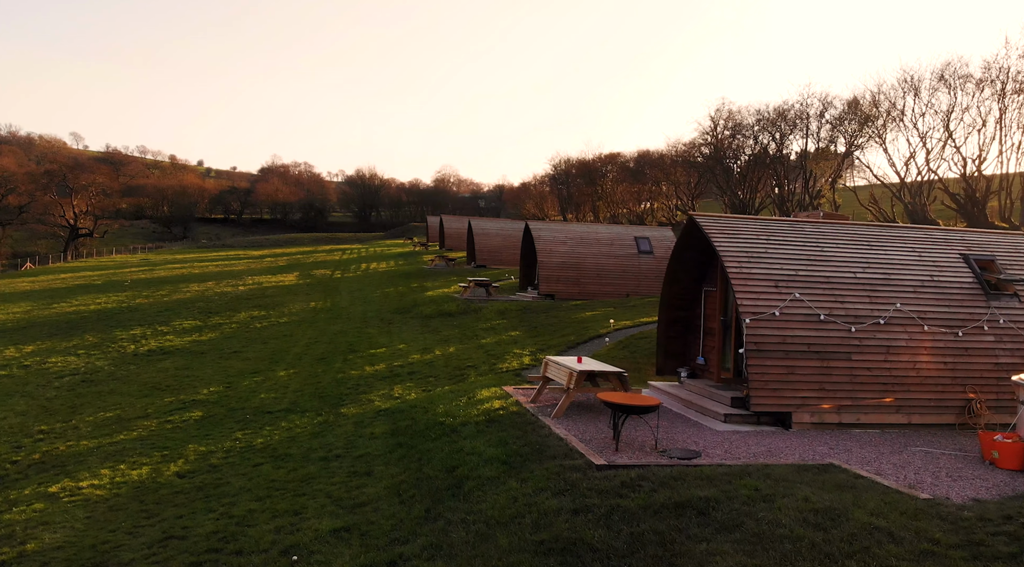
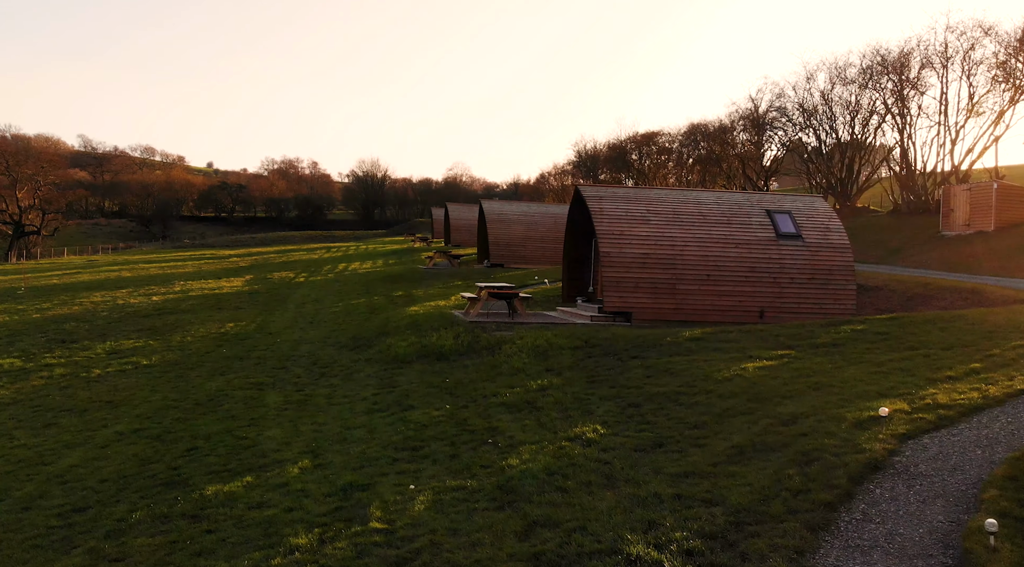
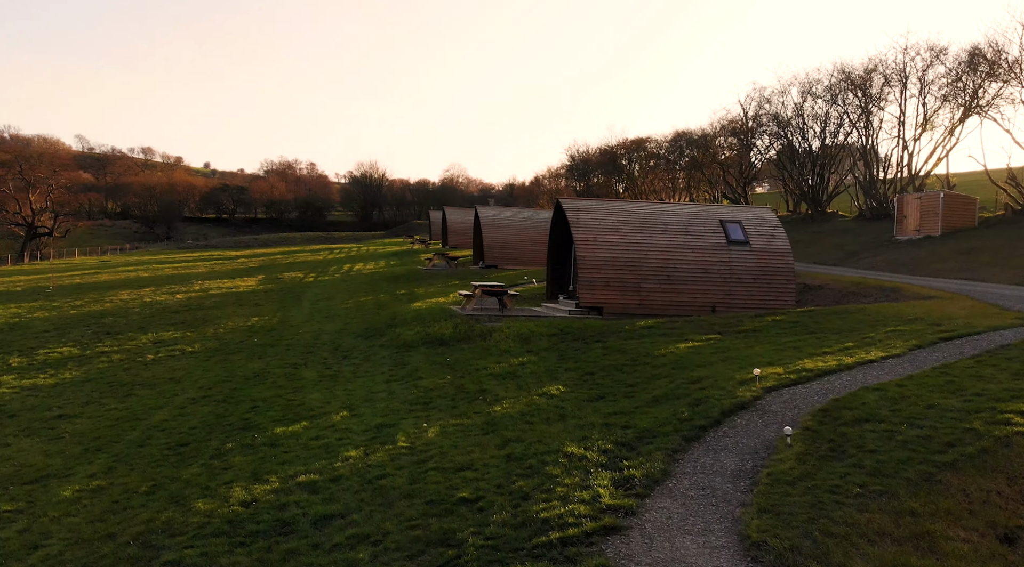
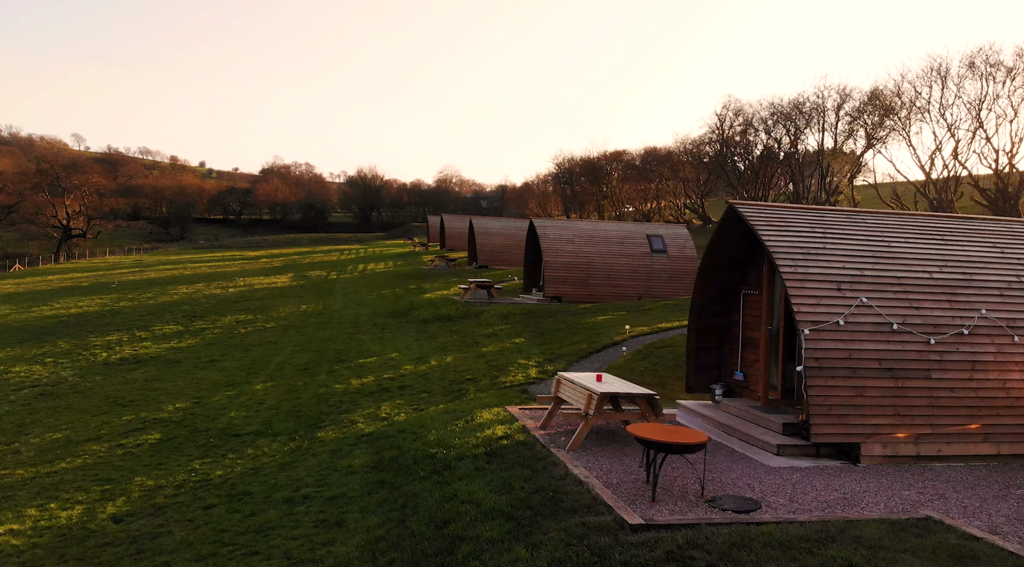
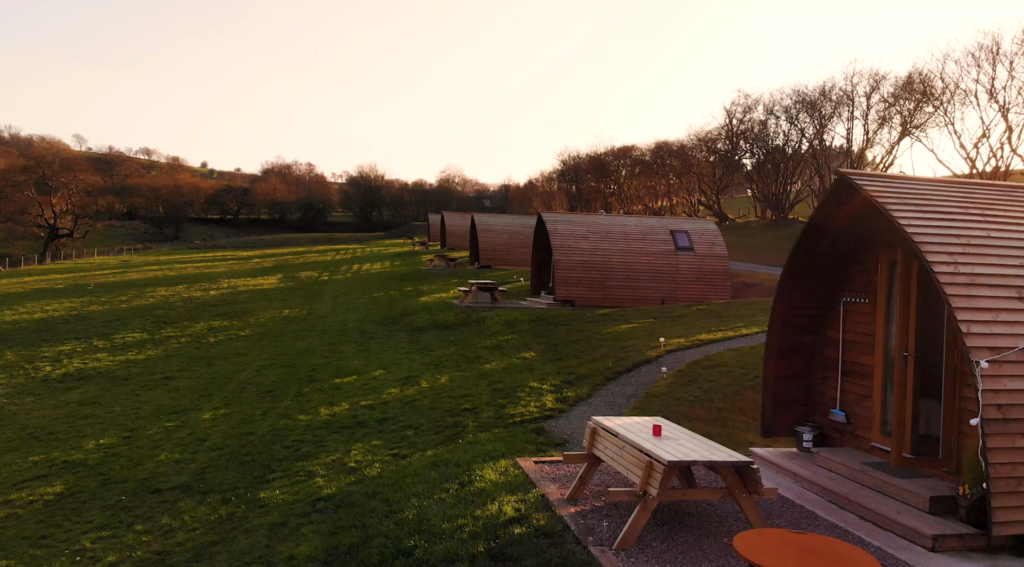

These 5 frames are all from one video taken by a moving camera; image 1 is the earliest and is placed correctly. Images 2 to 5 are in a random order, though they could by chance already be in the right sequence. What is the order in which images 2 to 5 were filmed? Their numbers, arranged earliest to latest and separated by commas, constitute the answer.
4, 5, 3, 2
